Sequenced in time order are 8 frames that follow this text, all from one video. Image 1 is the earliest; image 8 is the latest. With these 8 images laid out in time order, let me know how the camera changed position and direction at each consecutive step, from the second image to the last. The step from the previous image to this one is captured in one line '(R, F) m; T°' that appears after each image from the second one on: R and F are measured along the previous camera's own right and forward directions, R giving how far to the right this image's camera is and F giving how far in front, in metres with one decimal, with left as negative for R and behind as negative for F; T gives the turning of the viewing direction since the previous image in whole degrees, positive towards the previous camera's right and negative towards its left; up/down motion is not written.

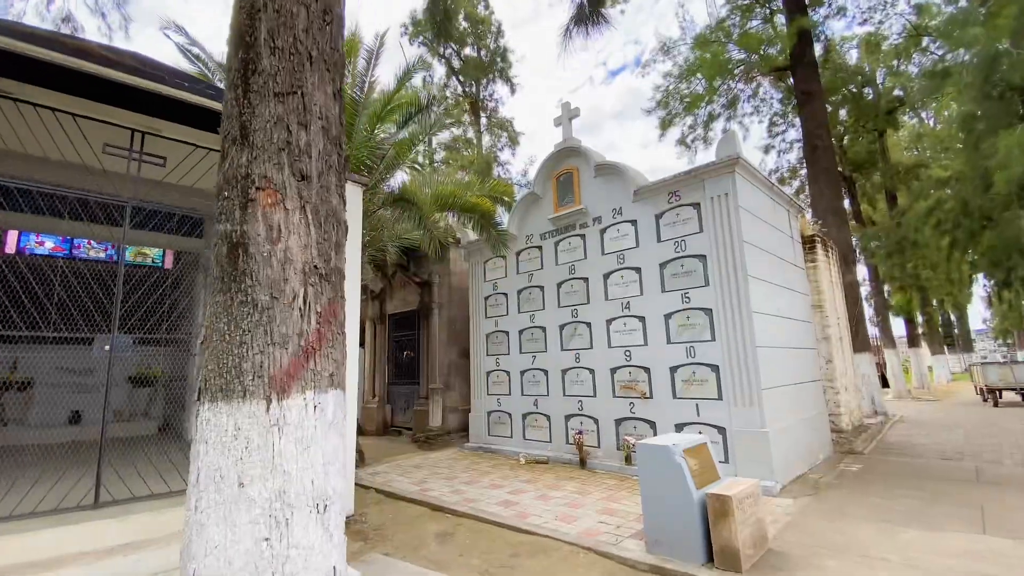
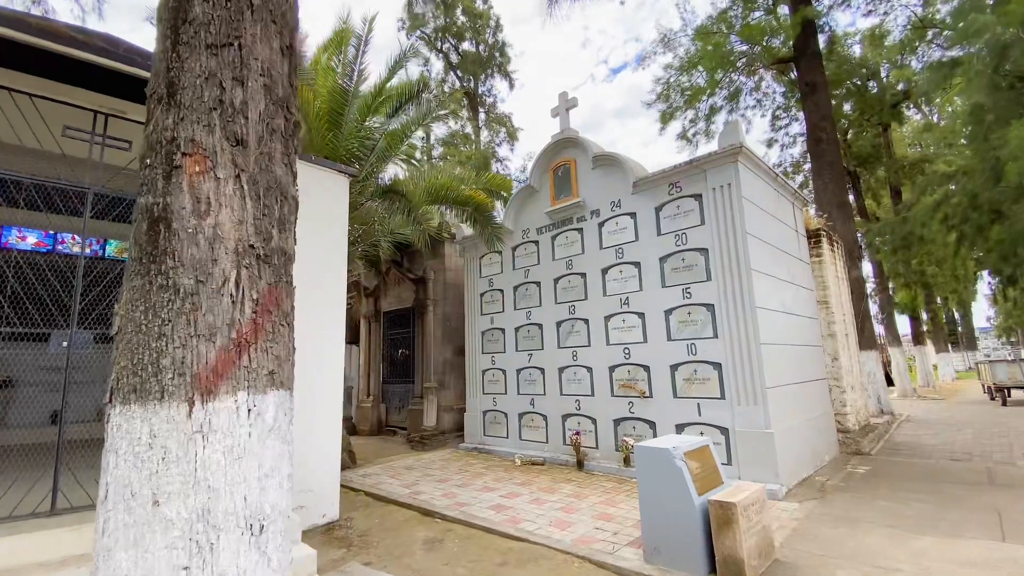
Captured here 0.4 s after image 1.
(+0.1, +0.2) m; 0°
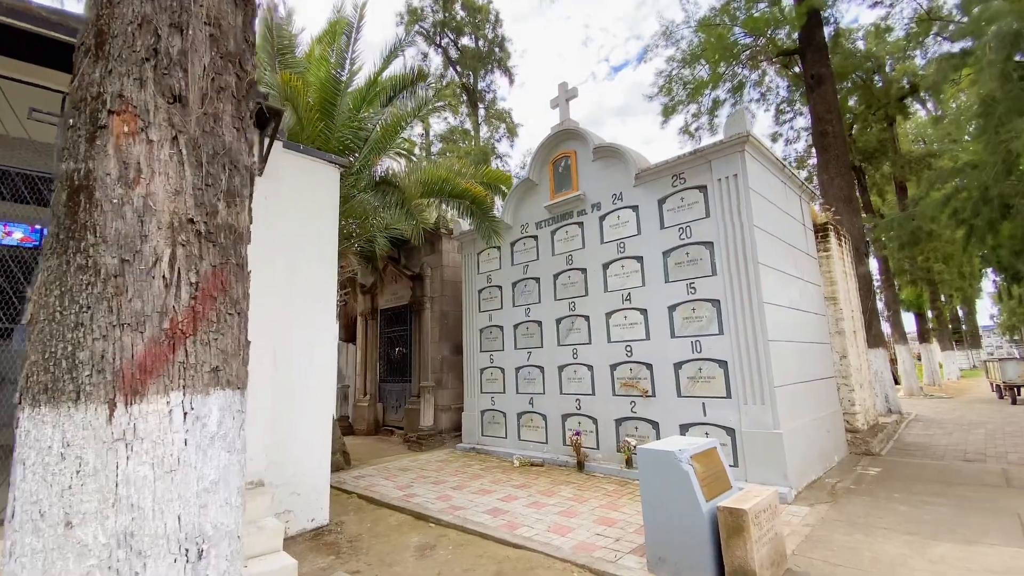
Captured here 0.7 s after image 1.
(0.0, +0.2) m; 0°
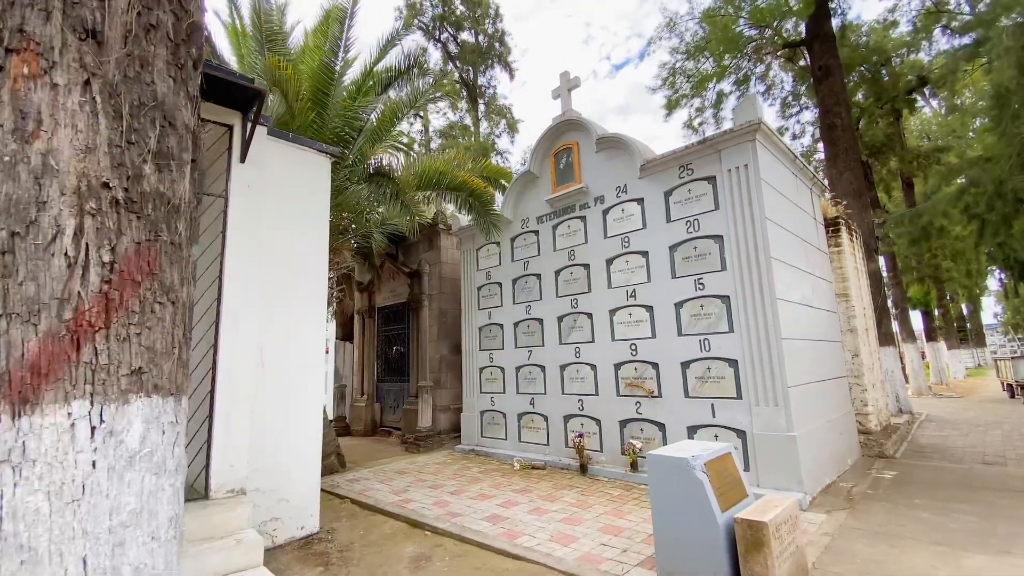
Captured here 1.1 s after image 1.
(0.0, +0.2) m; 0°
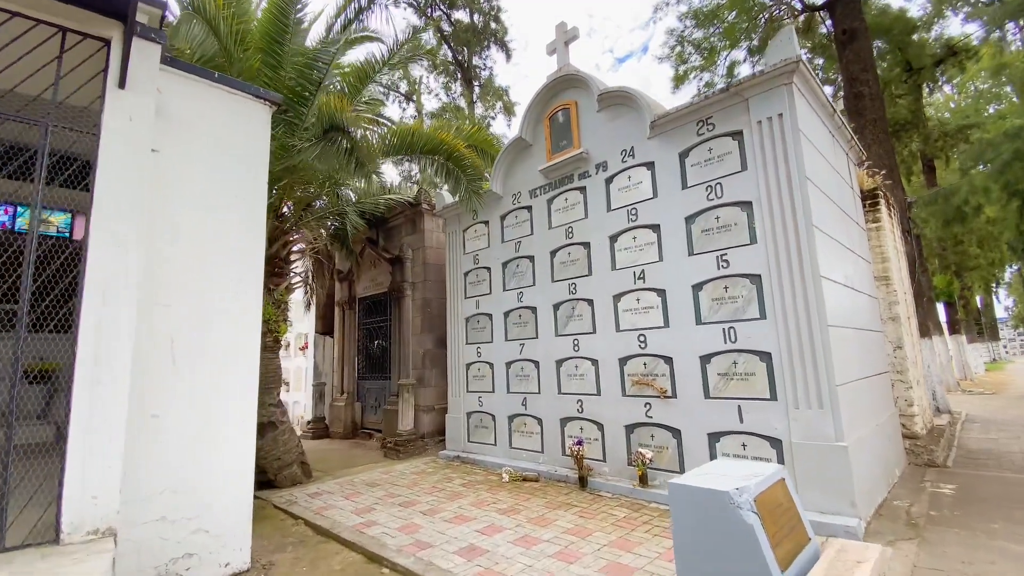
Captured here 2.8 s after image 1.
(+0.1, +0.8) m; 0°
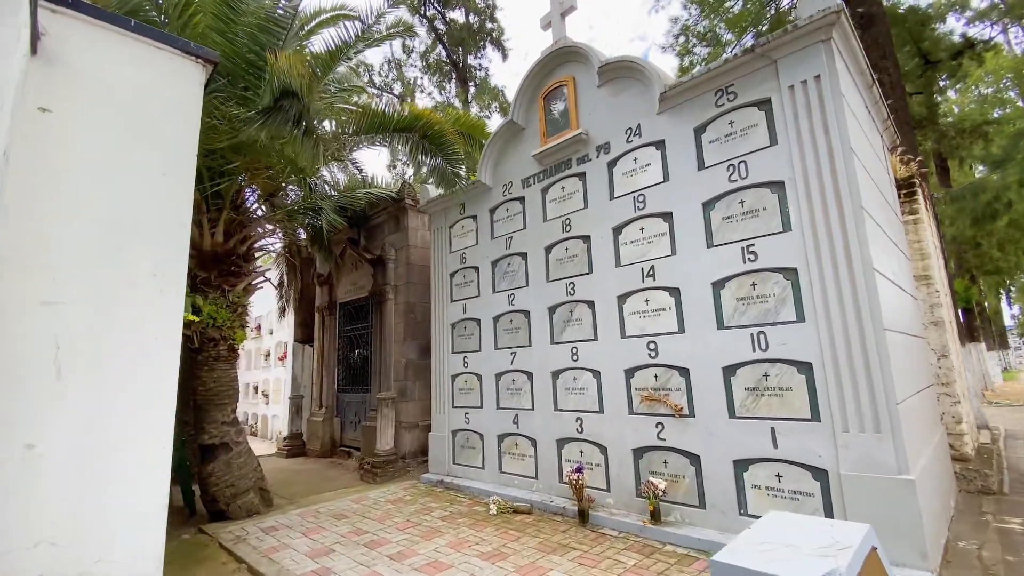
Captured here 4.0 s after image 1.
(+0.1, +0.6) m; 0°
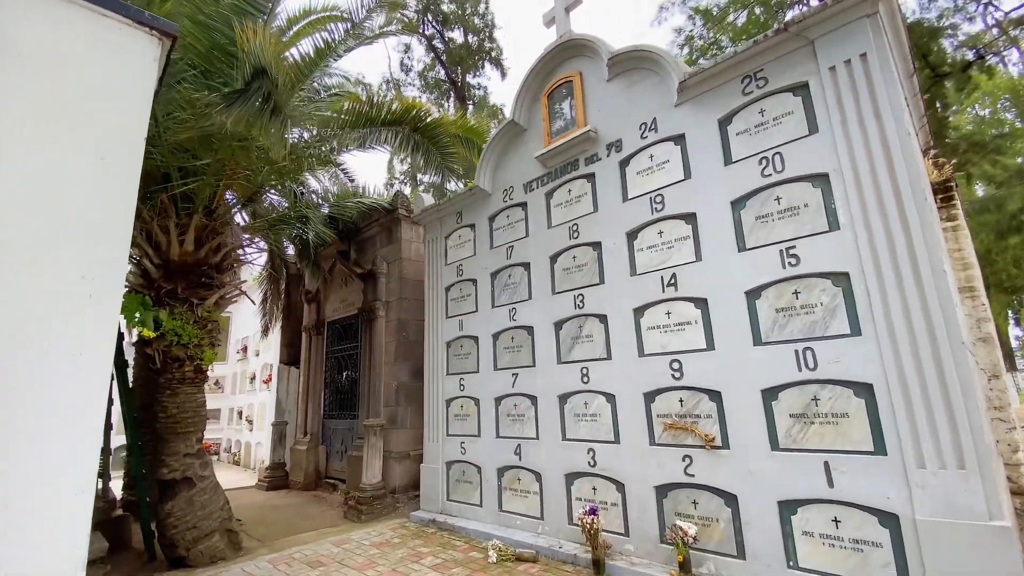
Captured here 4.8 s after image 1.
(0.0, +0.4) m; 0°
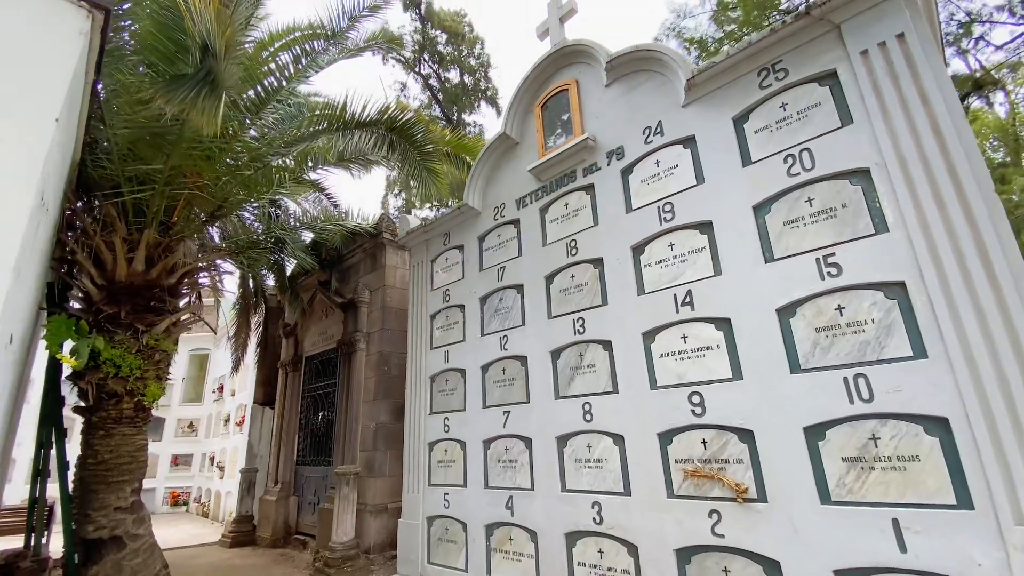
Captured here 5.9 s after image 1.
(0.0, +0.5) m; 0°
